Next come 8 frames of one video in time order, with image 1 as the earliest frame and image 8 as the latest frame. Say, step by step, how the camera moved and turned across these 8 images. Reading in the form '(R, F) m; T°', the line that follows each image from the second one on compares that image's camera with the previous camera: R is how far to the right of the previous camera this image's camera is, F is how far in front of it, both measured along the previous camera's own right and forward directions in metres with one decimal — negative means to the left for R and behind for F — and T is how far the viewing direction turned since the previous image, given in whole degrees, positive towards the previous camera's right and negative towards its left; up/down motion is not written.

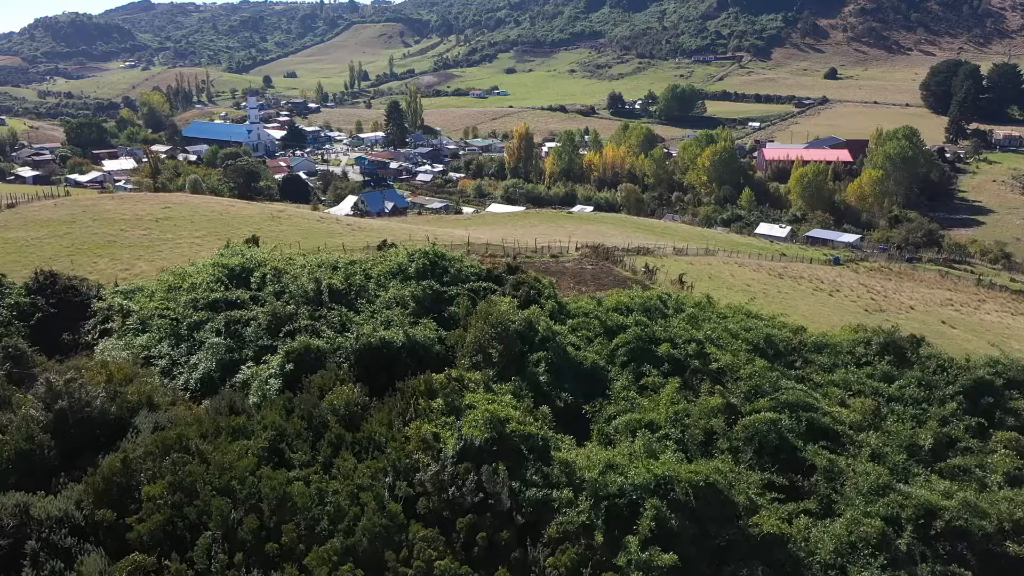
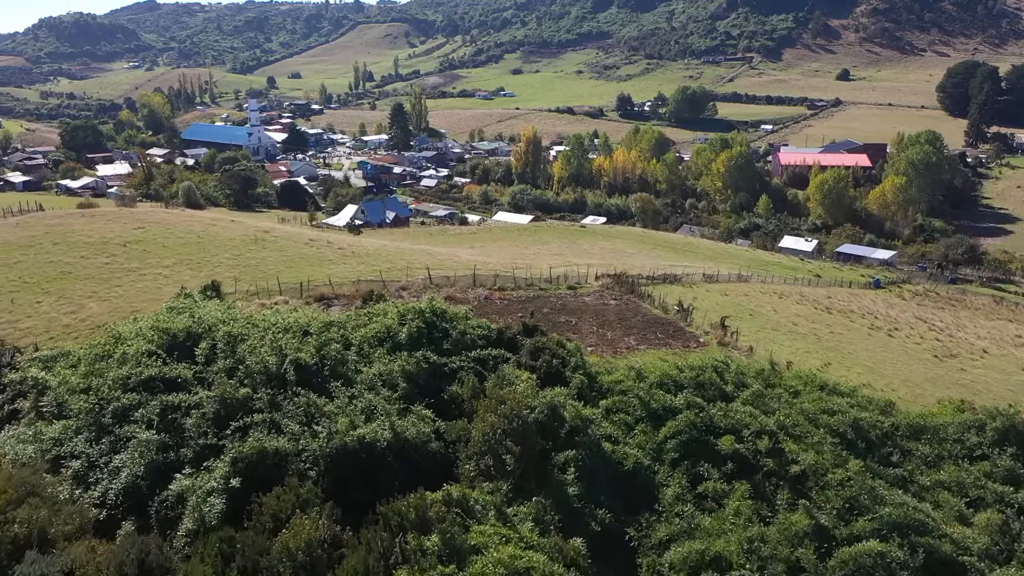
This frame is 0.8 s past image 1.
(-0.2, +4.3) m; 0°
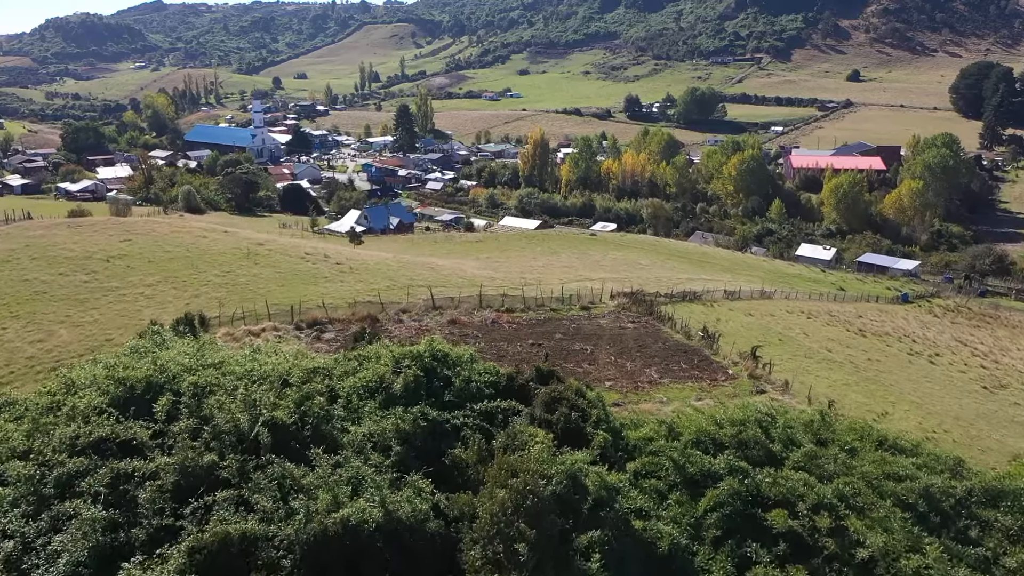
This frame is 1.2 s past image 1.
(-0.1, +2.2) m; 0°
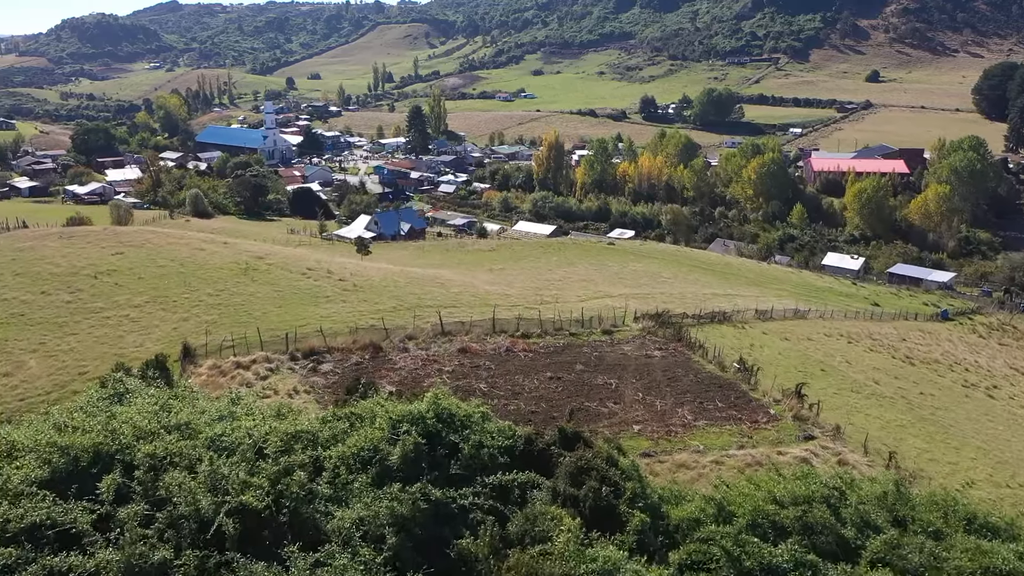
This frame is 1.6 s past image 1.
(-0.1, +2.3) m; -1°
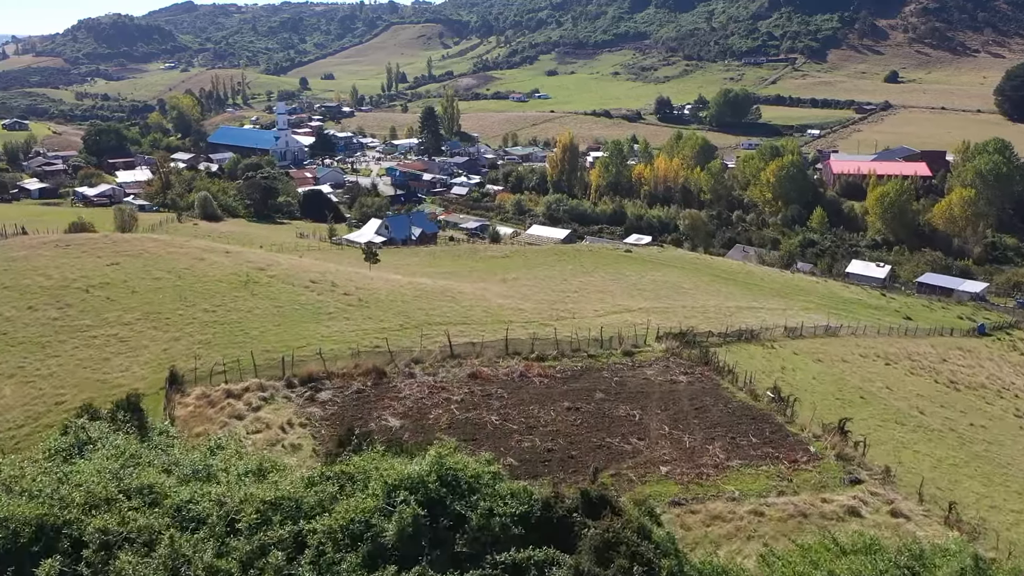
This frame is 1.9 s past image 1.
(0.0, +1.8) m; -1°
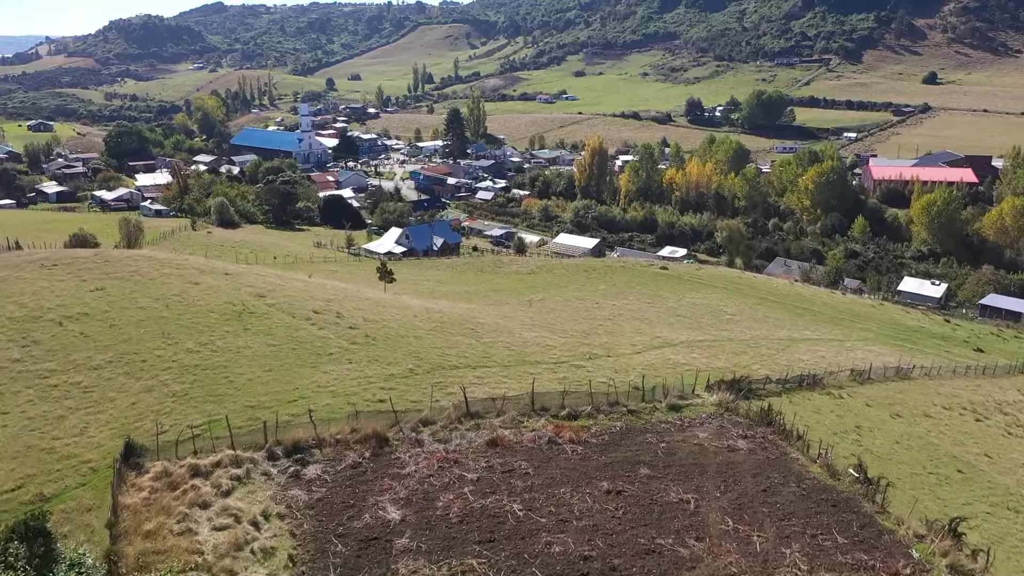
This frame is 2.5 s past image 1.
(-0.1, +3.6) m; -2°
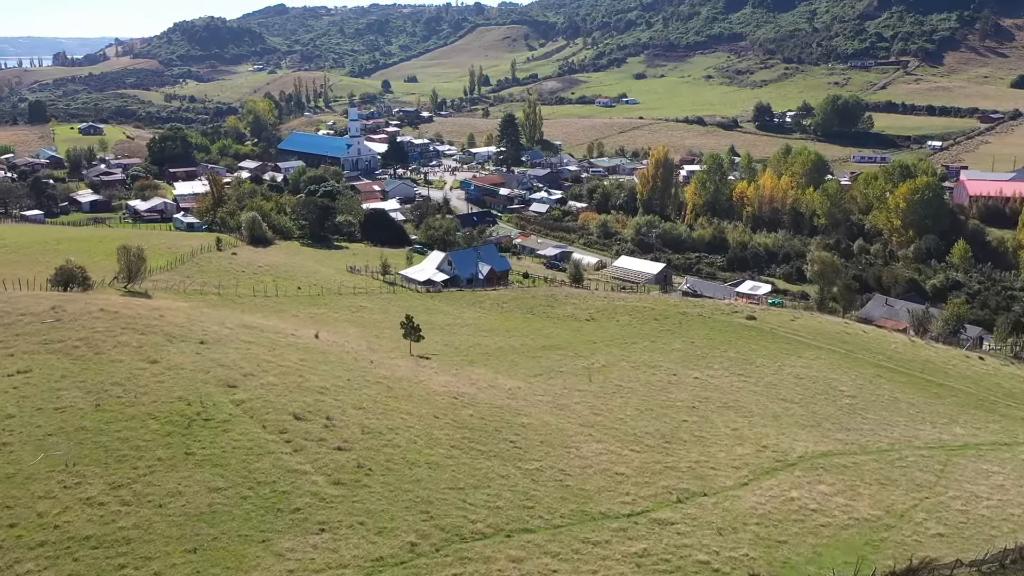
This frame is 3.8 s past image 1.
(-0.1, +8.0) m; -4°
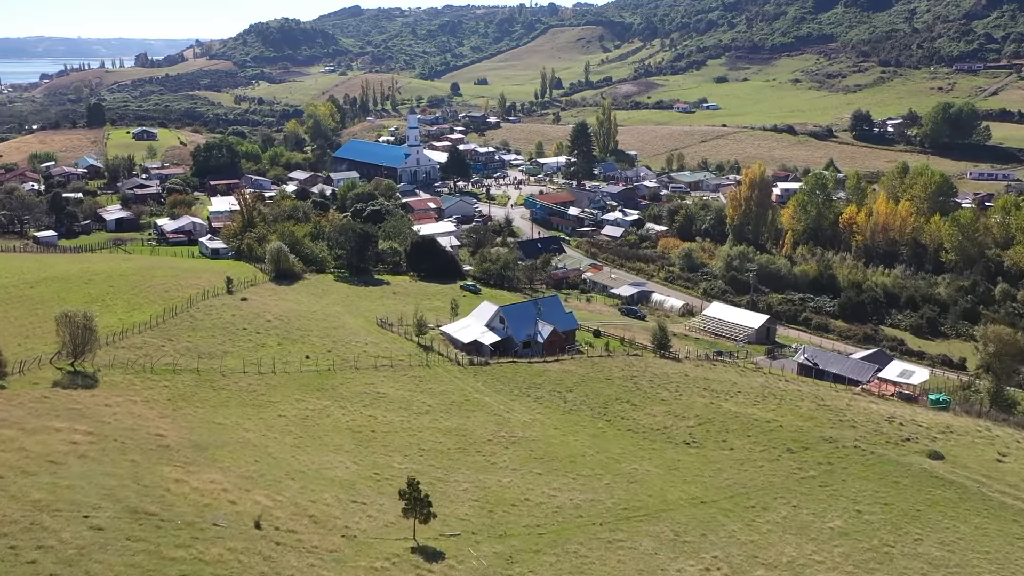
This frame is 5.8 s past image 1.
(-0.1, +12.6) m; -5°
